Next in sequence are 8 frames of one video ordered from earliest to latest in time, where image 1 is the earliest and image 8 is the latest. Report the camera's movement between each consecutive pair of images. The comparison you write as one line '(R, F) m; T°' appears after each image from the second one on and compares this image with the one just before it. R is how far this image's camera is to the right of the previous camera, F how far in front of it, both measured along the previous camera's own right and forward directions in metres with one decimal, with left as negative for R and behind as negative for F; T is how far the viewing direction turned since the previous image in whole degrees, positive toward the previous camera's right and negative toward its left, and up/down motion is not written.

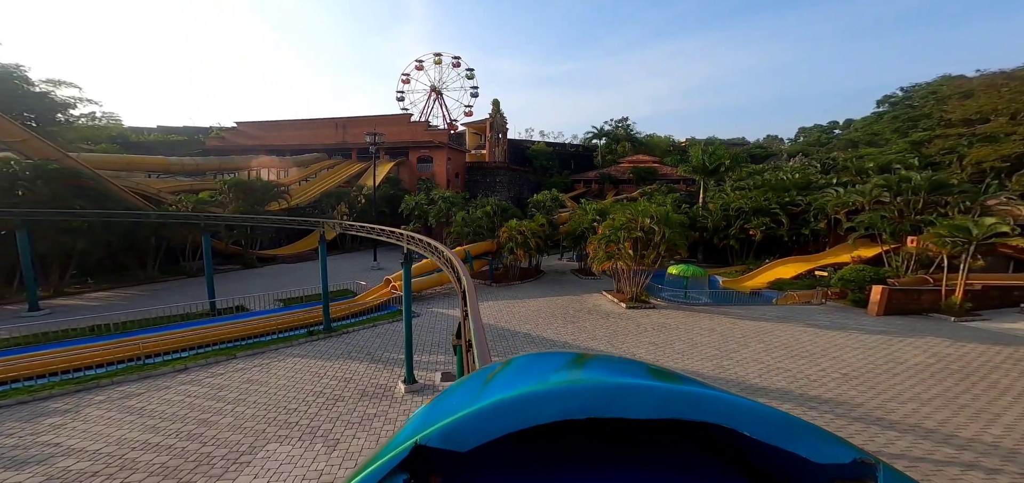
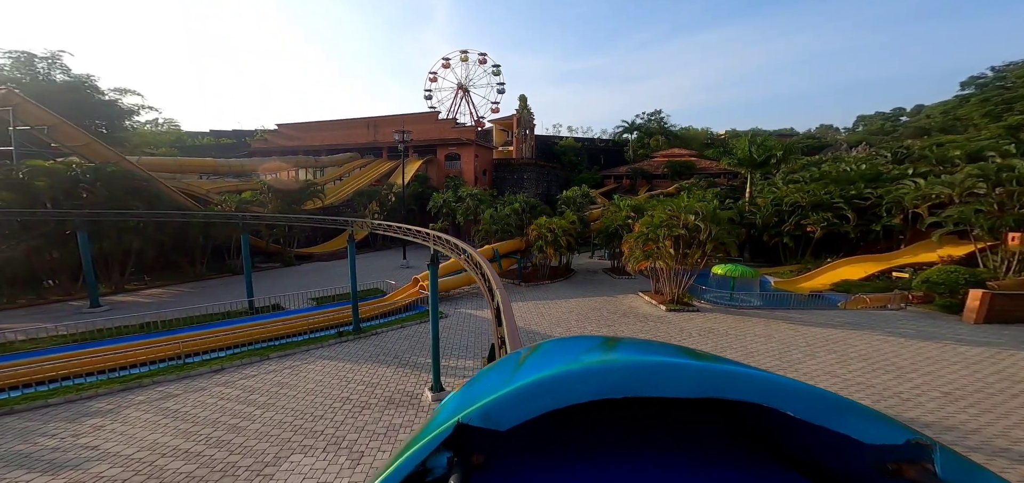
(-0.2, +0.6) m; -4°
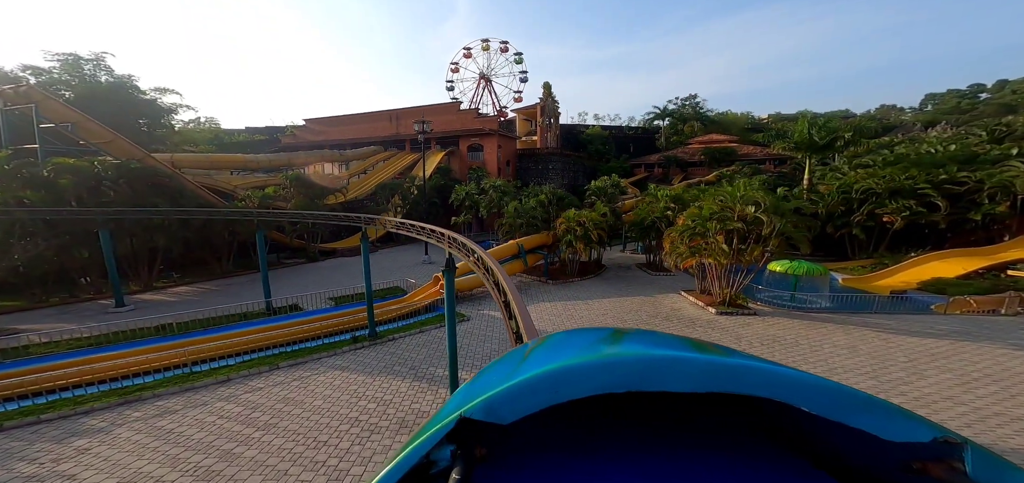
(-0.1, +1.1) m; -4°
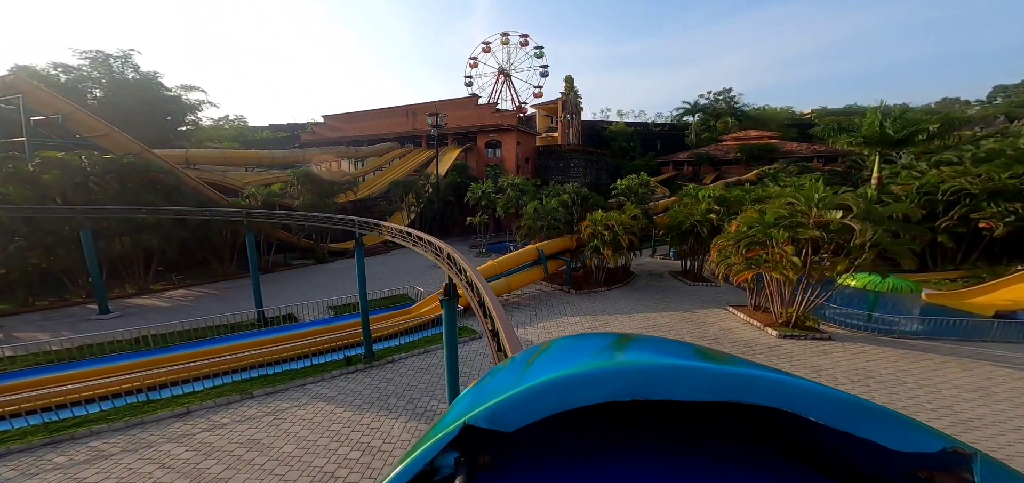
(0.0, +1.6) m; -3°
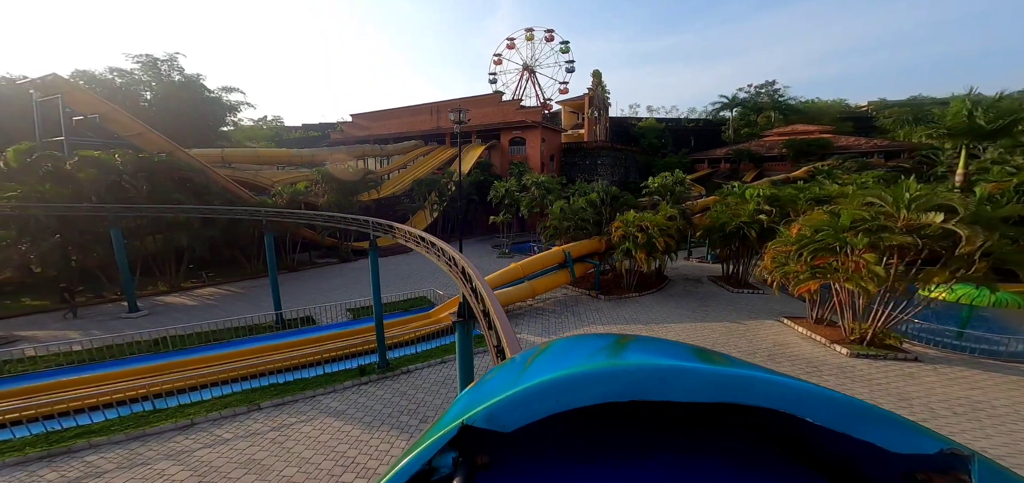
(0.0, +0.8) m; -4°
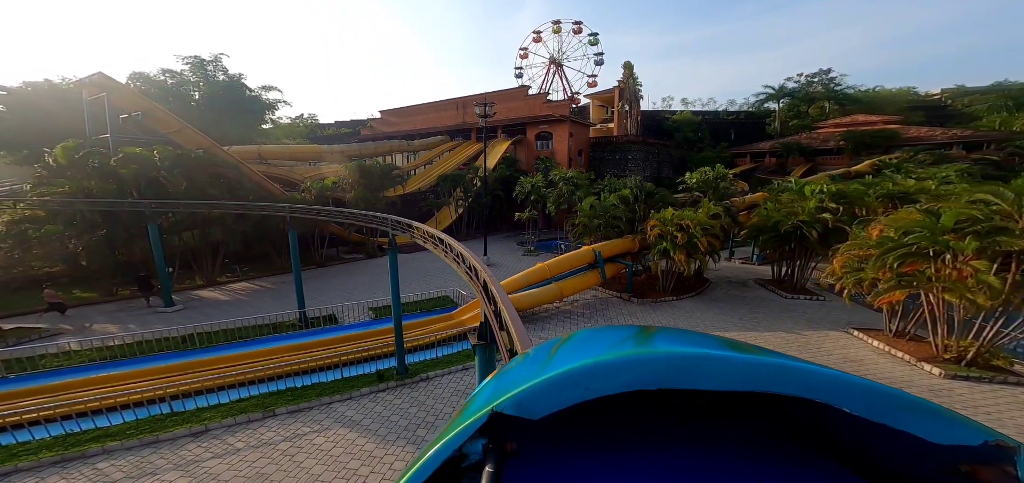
(0.0, +0.6) m; -4°
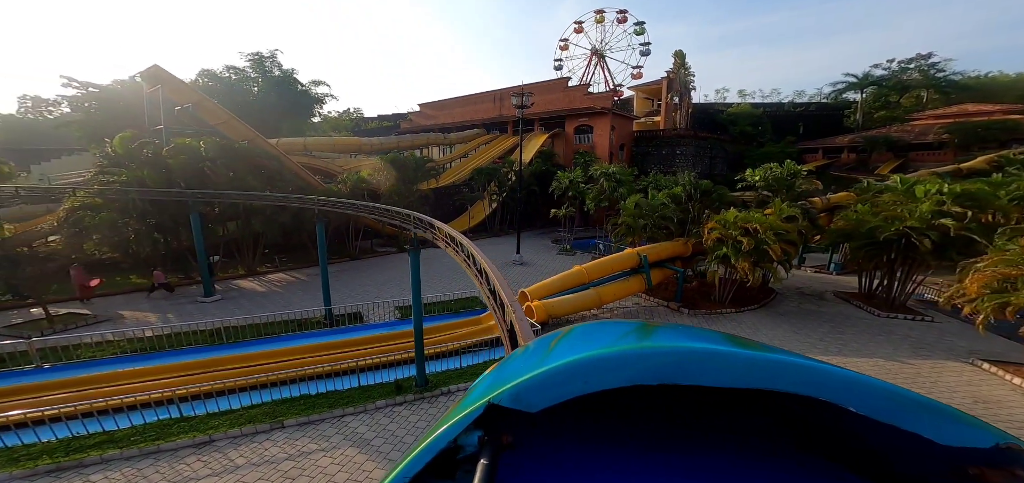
(0.0, +1.0) m; -6°
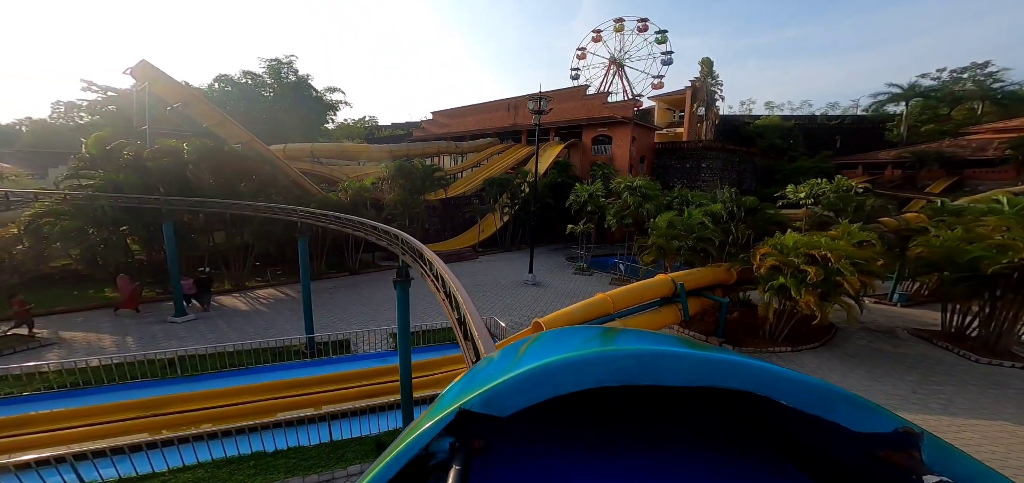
(0.0, +1.5) m; -2°
